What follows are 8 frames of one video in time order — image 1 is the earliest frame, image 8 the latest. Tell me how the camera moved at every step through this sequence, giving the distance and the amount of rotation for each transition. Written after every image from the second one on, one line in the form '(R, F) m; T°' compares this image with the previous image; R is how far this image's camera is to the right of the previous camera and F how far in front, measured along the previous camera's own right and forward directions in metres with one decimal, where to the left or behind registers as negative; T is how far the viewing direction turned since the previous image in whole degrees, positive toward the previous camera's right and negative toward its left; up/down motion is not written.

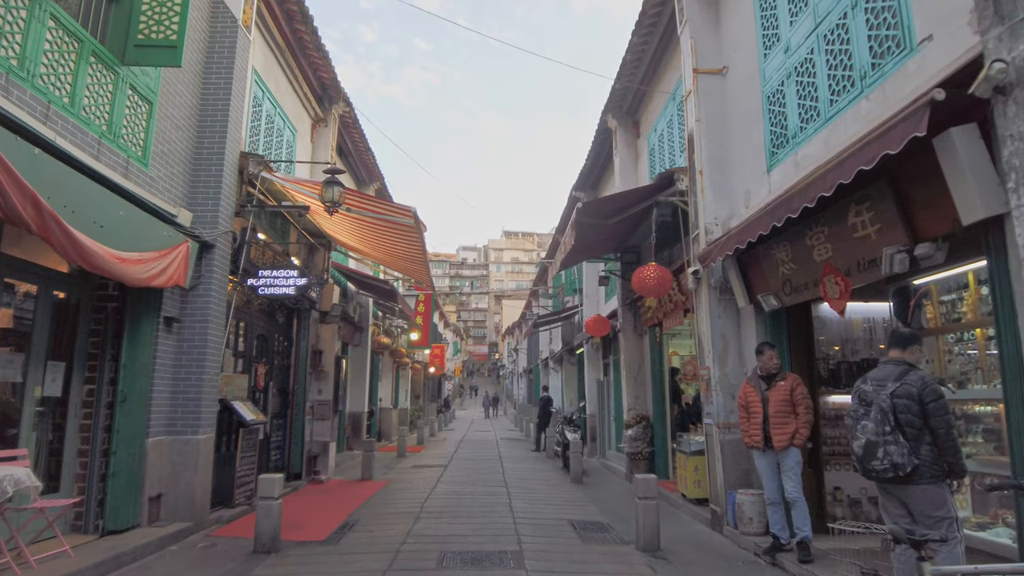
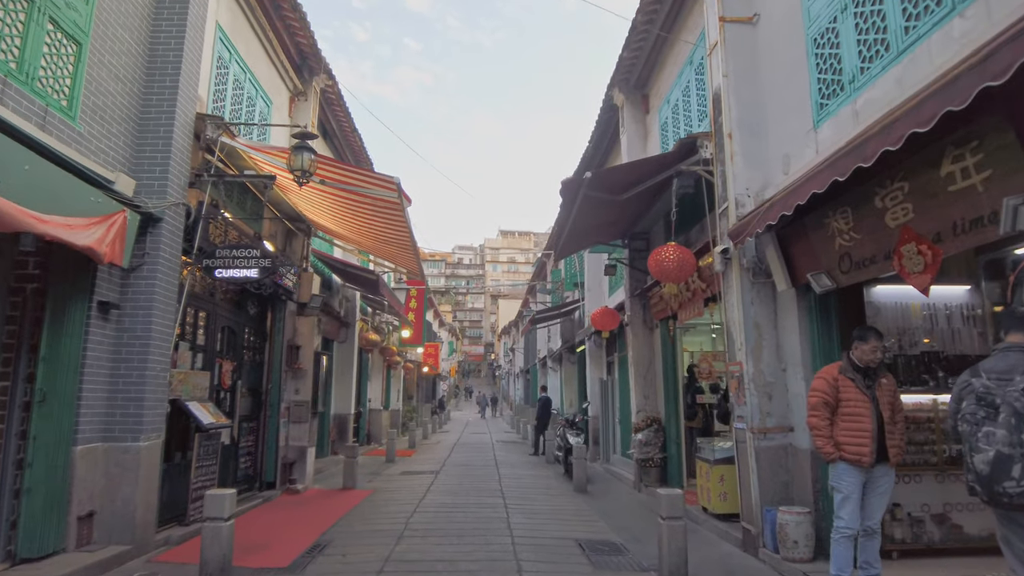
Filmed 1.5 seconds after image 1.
(0.0, +1.0) m; 0°
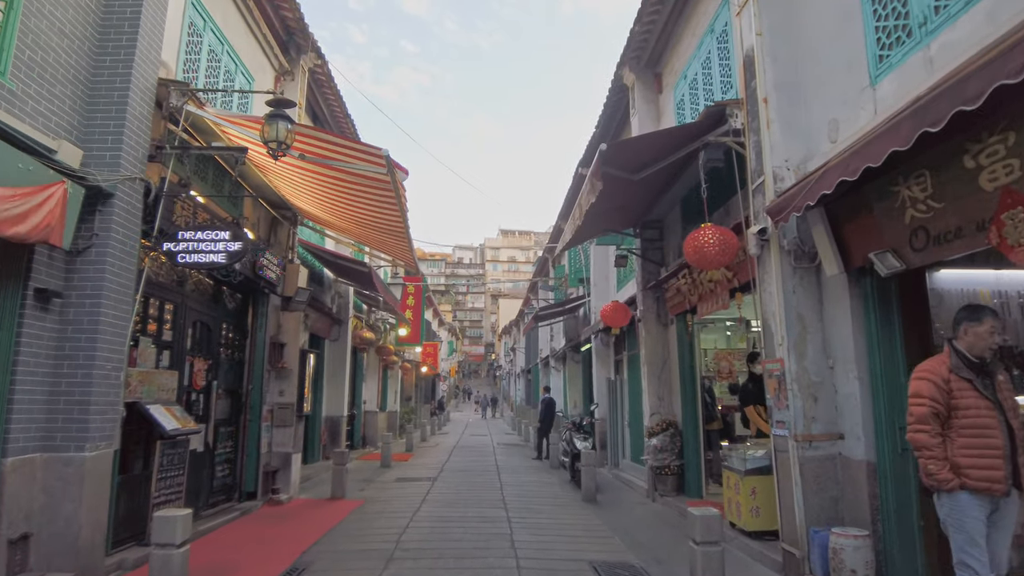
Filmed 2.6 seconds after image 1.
(0.0, +0.8) m; 0°
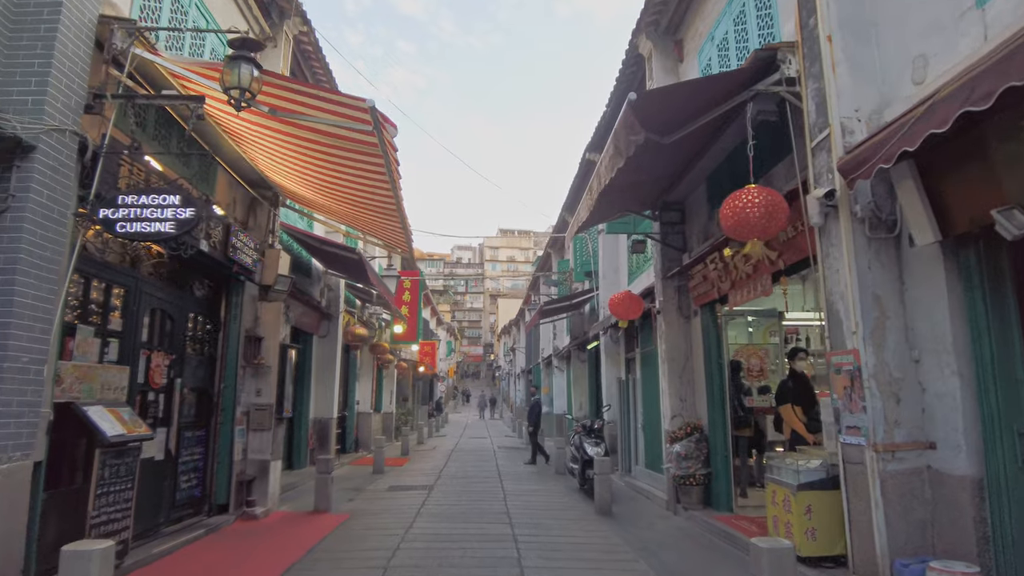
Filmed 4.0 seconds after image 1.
(-0.1, +1.0) m; 0°
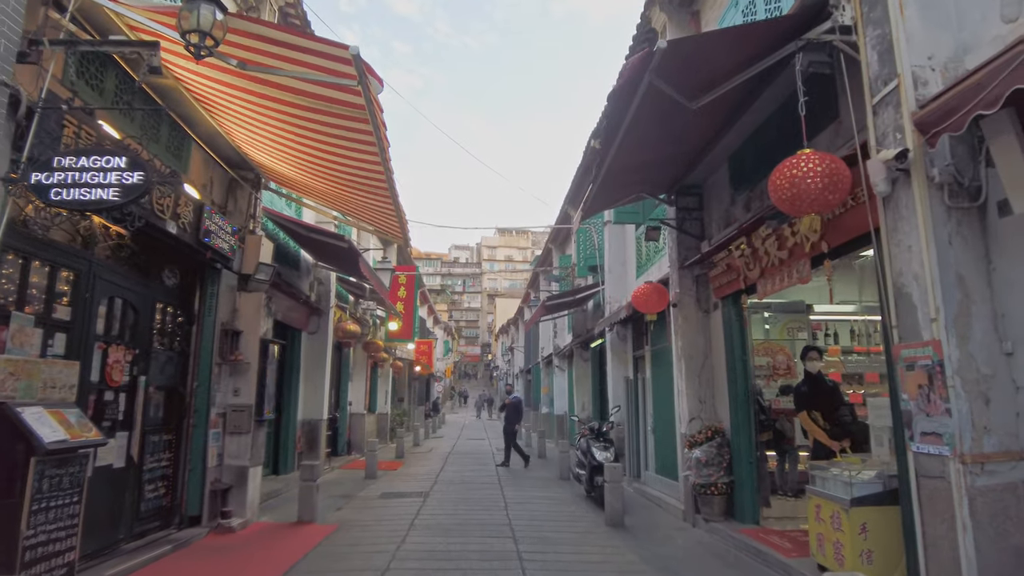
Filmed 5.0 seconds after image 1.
(-0.1, +0.7) m; 0°
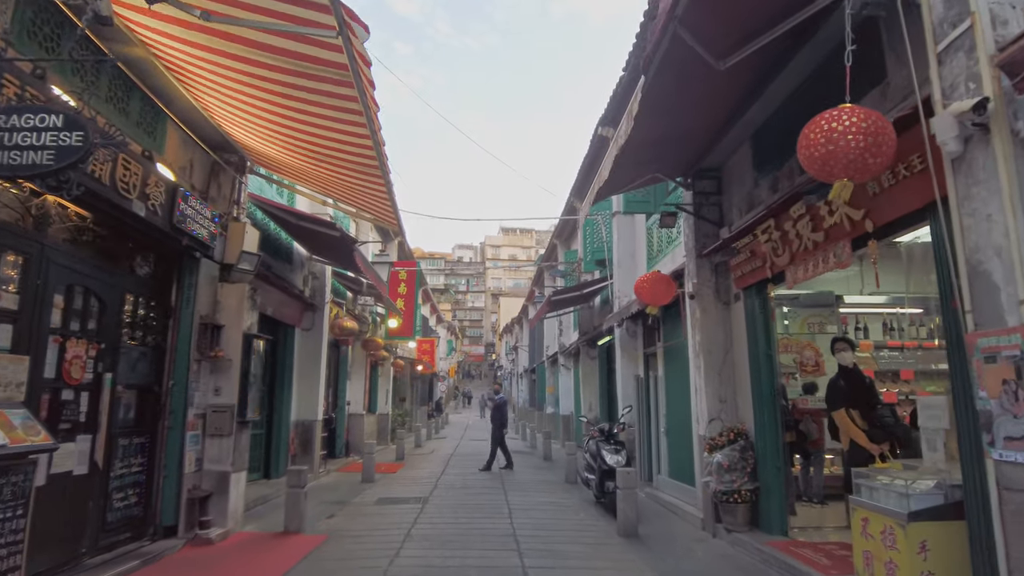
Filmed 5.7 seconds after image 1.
(0.0, +0.6) m; 0°
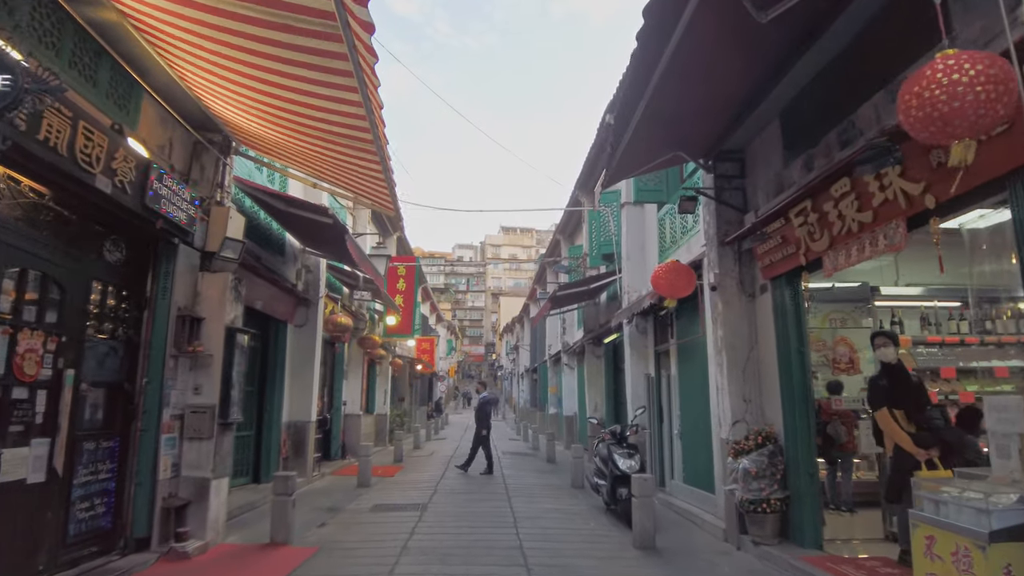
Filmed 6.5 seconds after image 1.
(-0.1, +0.6) m; 0°
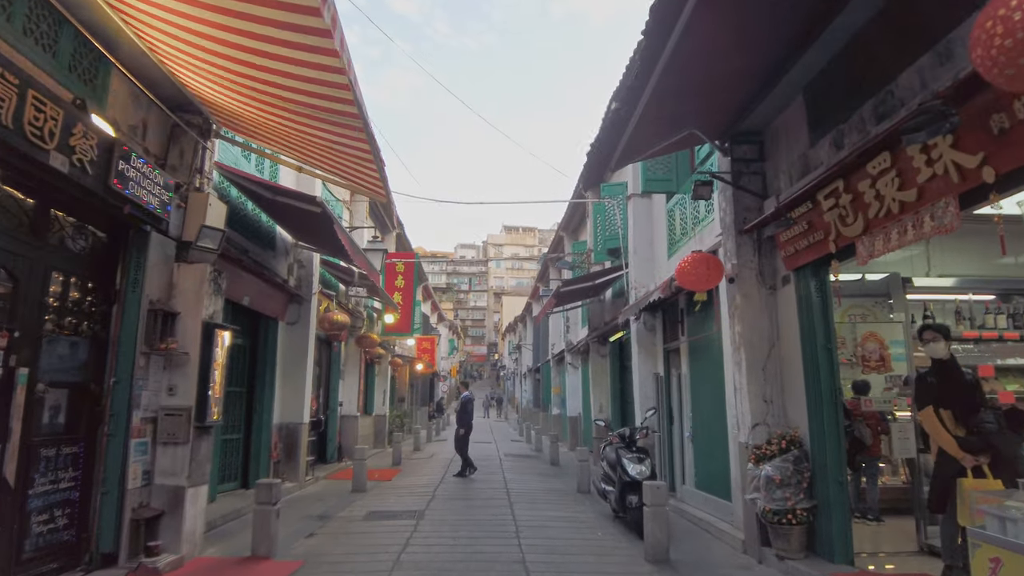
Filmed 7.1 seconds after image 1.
(0.0, +0.5) m; 0°
